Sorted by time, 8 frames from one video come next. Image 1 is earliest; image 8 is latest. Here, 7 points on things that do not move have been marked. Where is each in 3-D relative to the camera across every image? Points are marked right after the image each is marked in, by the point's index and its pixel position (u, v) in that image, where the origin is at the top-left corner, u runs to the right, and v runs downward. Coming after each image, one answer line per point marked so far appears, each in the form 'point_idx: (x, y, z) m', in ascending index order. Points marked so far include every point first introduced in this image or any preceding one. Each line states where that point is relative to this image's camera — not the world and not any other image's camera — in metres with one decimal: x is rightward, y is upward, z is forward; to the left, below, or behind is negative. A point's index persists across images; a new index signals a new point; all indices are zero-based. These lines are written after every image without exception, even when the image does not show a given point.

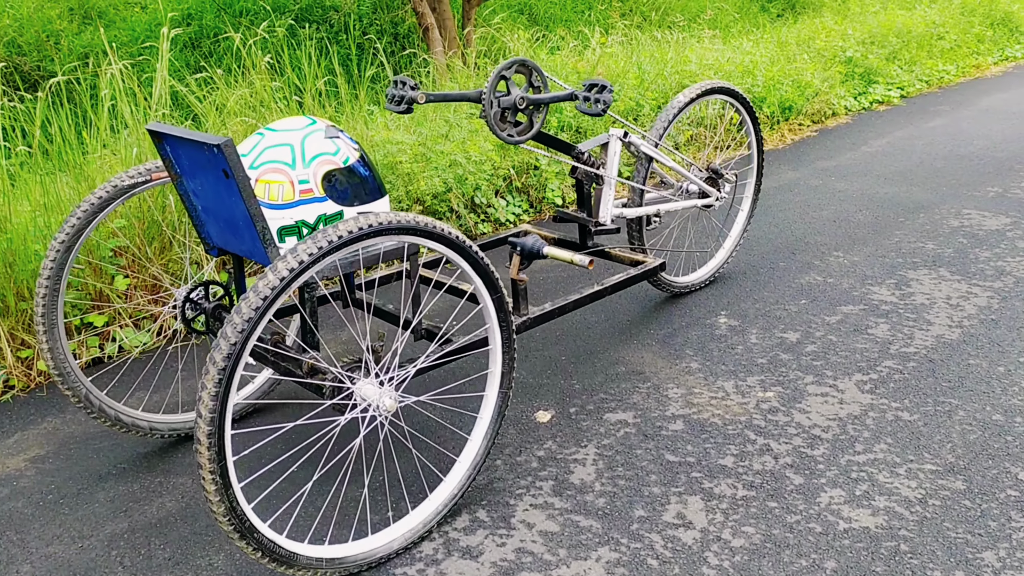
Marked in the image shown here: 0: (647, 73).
0: (+0.9, +1.4, +5.9) m
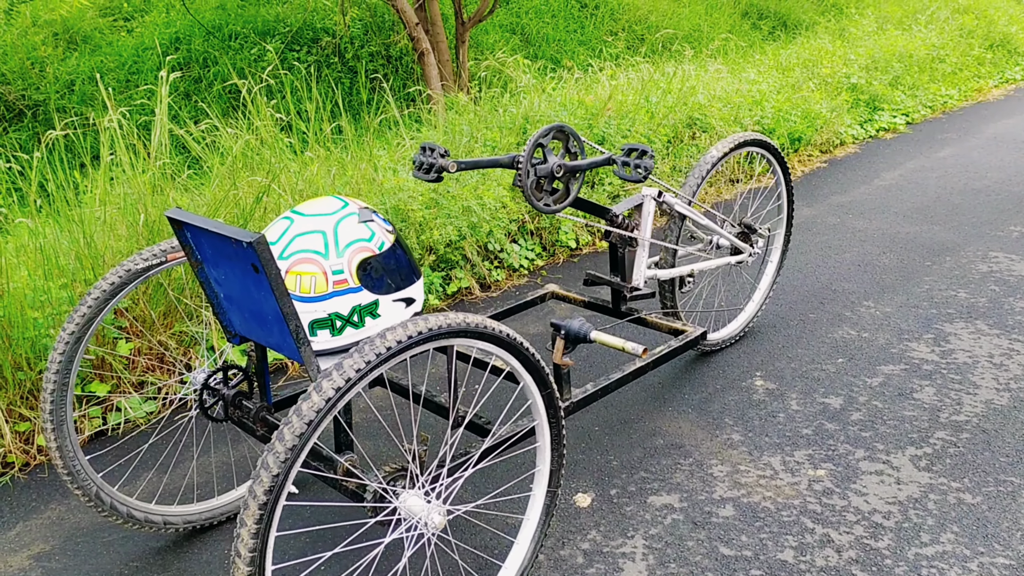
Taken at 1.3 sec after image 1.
0: (+0.9, +1.2, +5.7) m
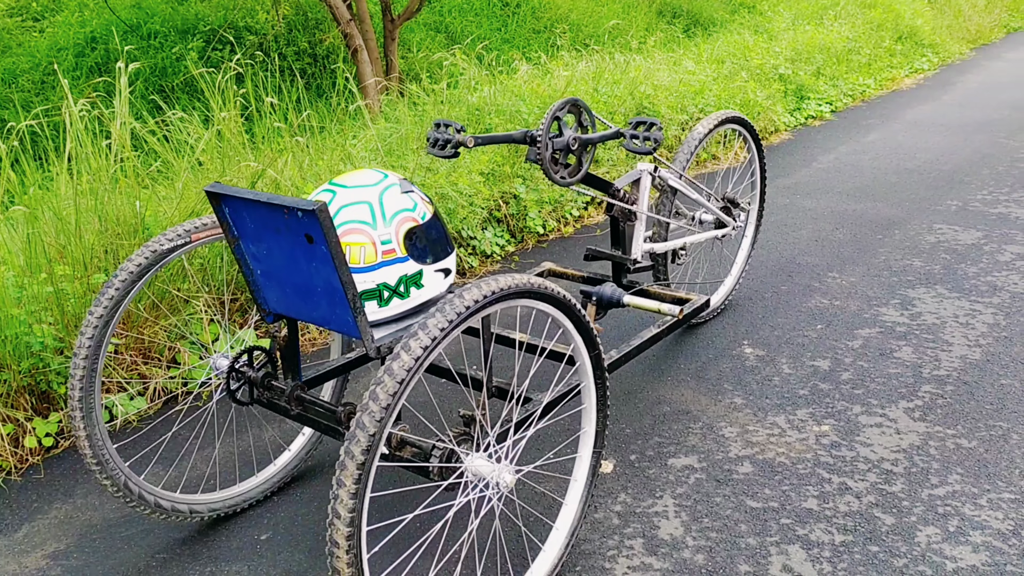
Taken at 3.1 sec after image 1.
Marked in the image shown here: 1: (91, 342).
0: (+0.6, +1.3, +5.9) m
1: (-1.0, -0.1, +2.2) m
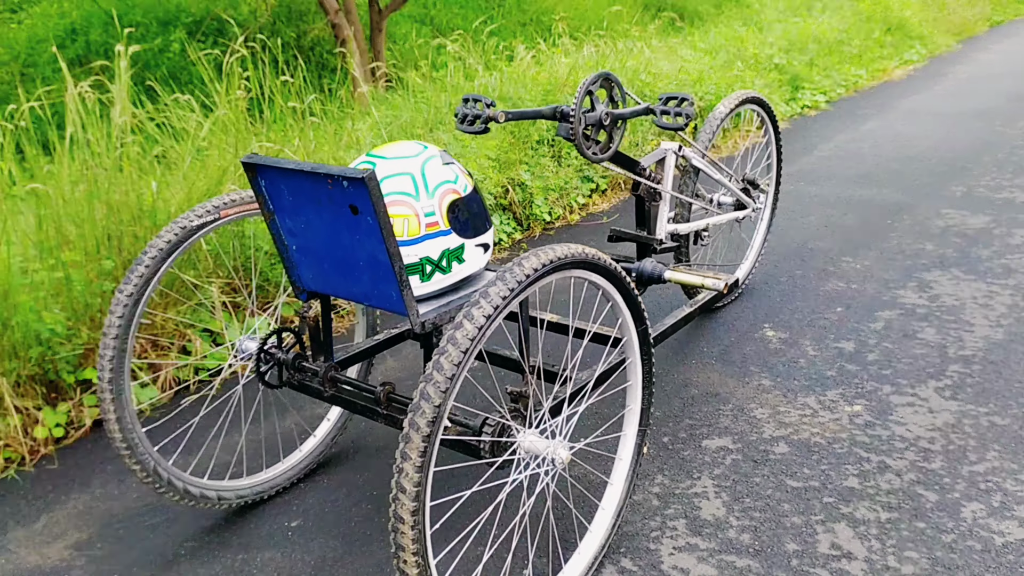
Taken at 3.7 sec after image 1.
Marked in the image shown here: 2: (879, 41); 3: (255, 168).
0: (+0.6, +1.3, +5.8) m
1: (-0.9, -0.1, +2.1) m
2: (+4.1, +2.7, +9.8) m
3: (-0.6, +0.3, +2.0) m
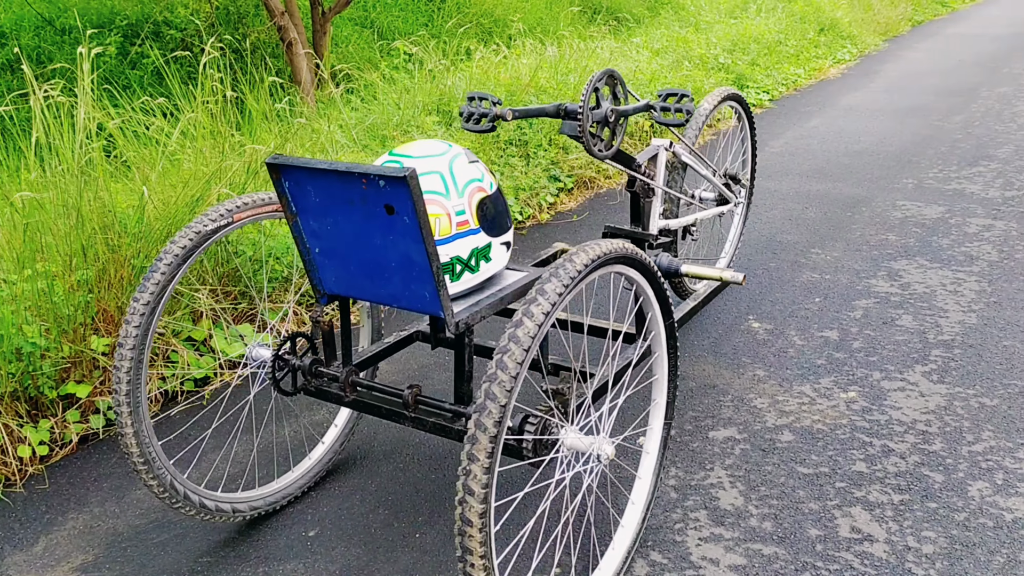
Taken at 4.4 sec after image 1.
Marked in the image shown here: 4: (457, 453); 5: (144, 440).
0: (+0.4, +1.4, +5.9) m
1: (-0.9, -0.1, +2.0) m
2: (+3.4, +2.8, +10.1) m
3: (-0.5, +0.3, +2.0) m
4: (-0.2, -0.5, +2.7) m
5: (-0.9, -0.4, +2.1) m
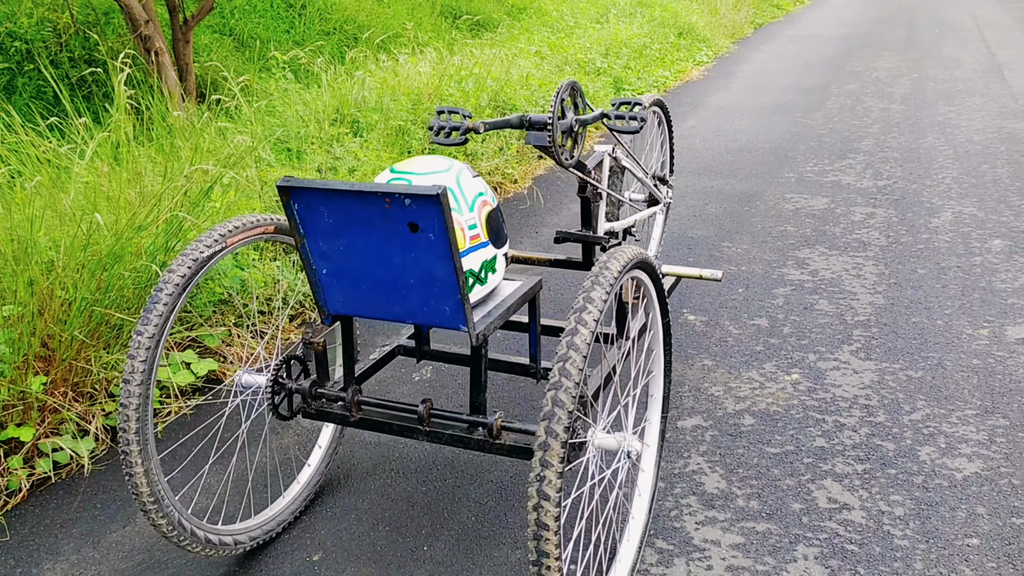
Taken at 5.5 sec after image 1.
0: (-0.3, +1.3, +5.9) m
1: (-0.8, -0.2, +2.0) m
2: (+1.9, +2.9, +10.6) m
3: (-0.5, +0.2, +1.9) m
4: (-0.2, -0.5, +2.7) m
5: (-0.8, -0.4, +2.0) m
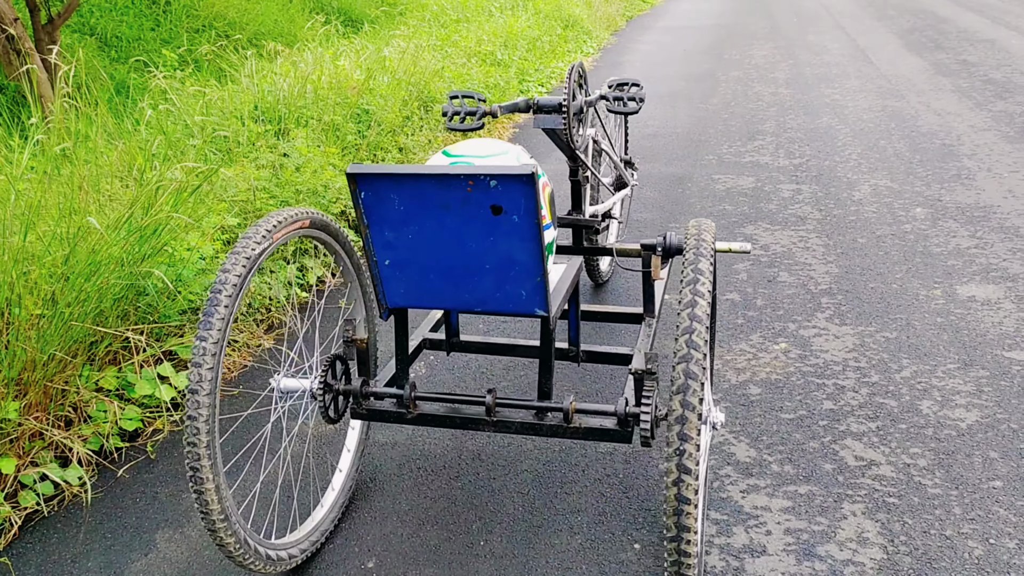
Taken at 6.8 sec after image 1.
0: (-0.8, +1.3, +5.8) m
1: (-0.6, -0.2, +1.8) m
2: (+0.6, +3.1, +10.7) m
3: (-0.3, +0.2, +1.8) m
4: (-0.1, -0.5, +2.7) m
5: (-0.6, -0.4, +1.9) m
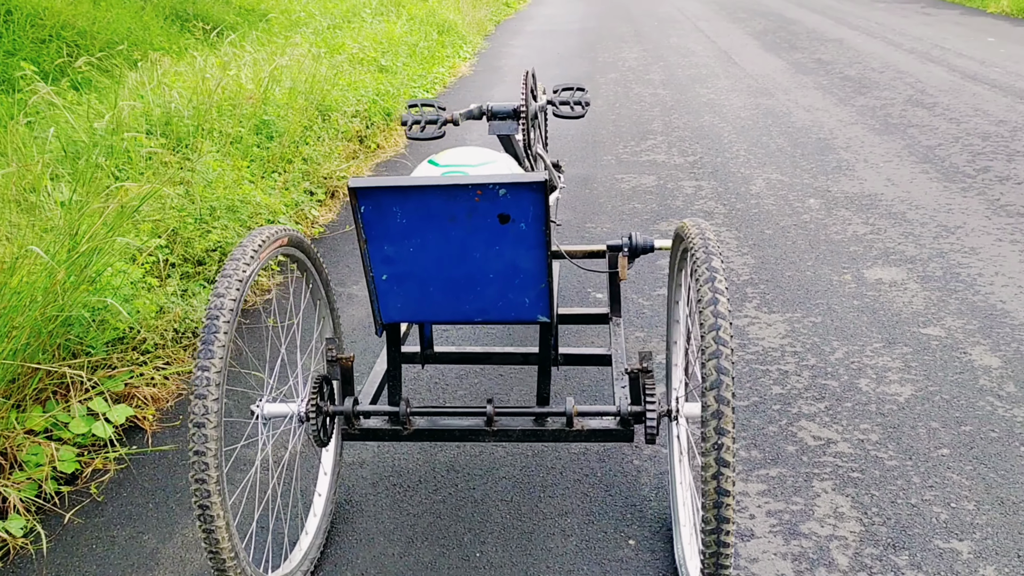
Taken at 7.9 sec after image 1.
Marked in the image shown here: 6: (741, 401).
0: (-1.4, +1.2, +5.6) m
1: (-0.6, -0.2, +1.7) m
2: (-0.9, +3.0, +10.7) m
3: (-0.3, +0.2, +1.8) m
4: (-0.2, -0.5, +2.6) m
5: (-0.6, -0.5, +1.8) m
6: (+0.8, -0.4, +3.0) m
